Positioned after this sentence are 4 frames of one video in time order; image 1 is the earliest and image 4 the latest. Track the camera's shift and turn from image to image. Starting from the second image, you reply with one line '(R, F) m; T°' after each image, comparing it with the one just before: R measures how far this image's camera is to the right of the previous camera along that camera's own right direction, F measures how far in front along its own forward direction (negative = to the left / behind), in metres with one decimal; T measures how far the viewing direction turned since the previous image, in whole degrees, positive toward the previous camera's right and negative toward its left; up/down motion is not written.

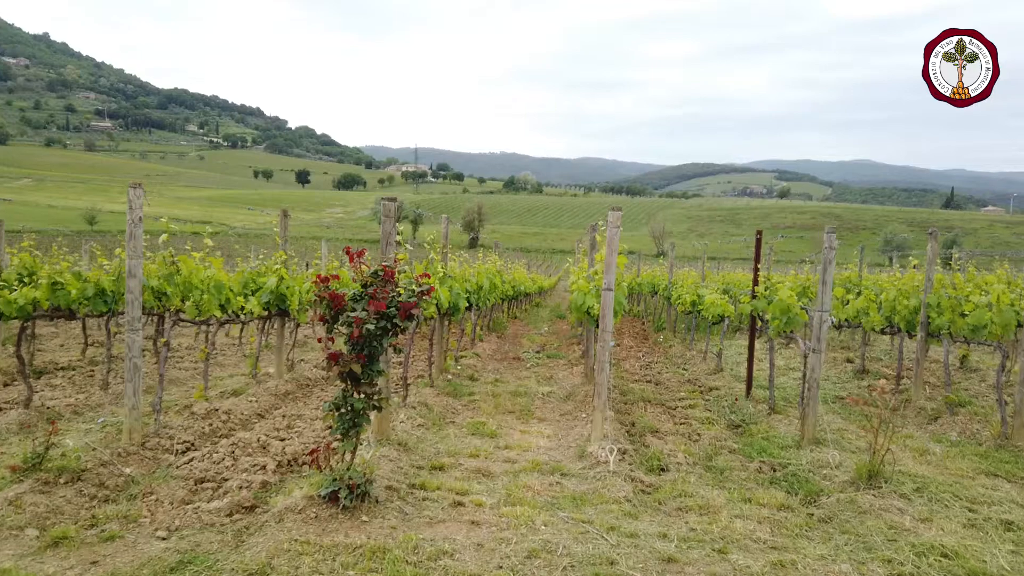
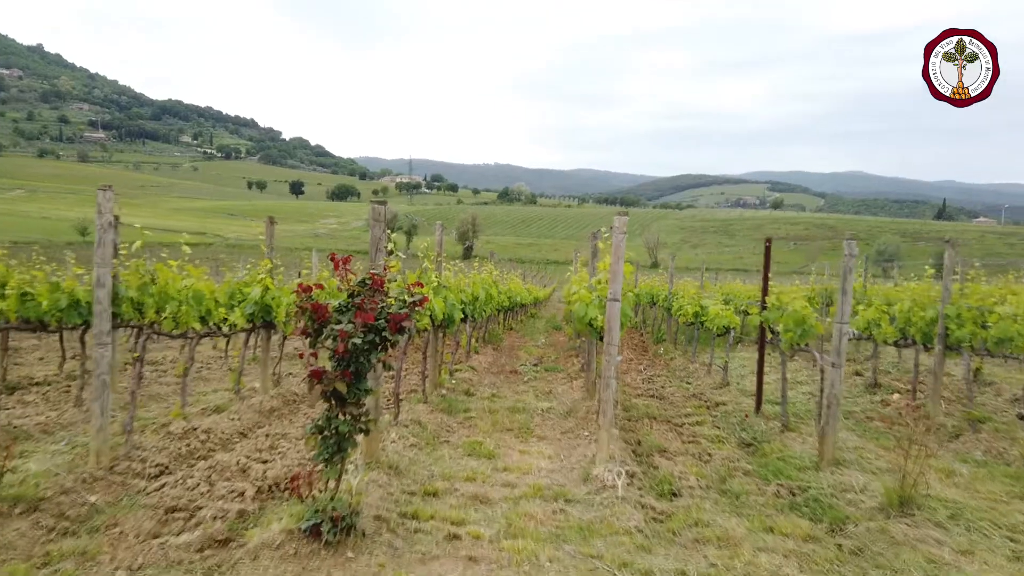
(0.0, +0.4) m; +1°
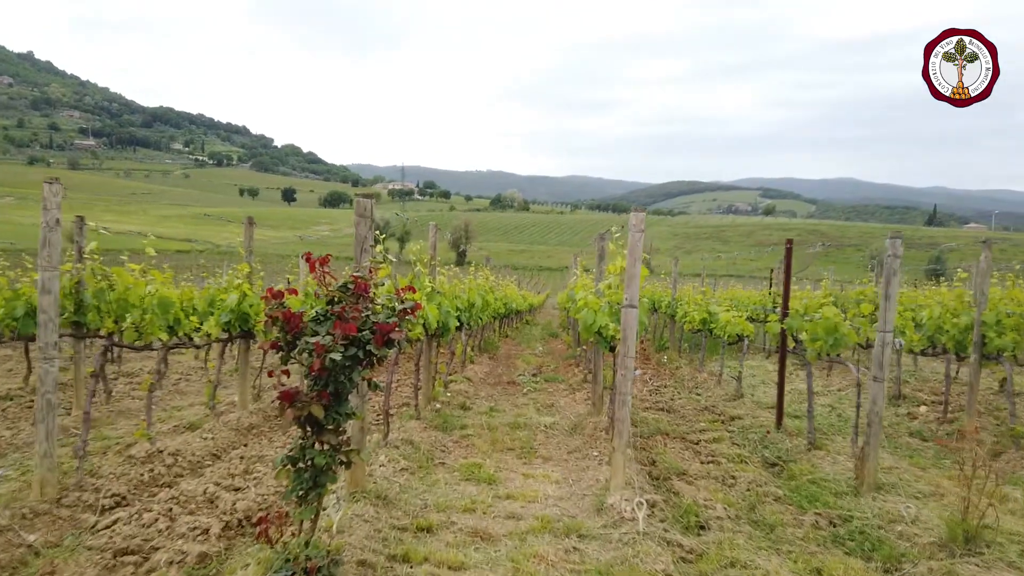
(-0.1, +0.6) m; +1°
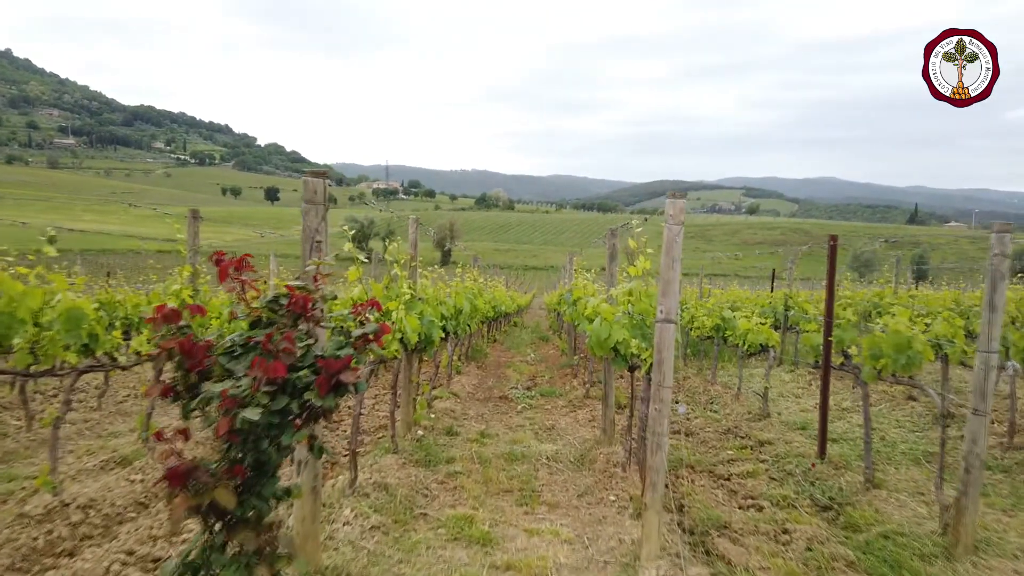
(-0.1, +1.1) m; +1°
